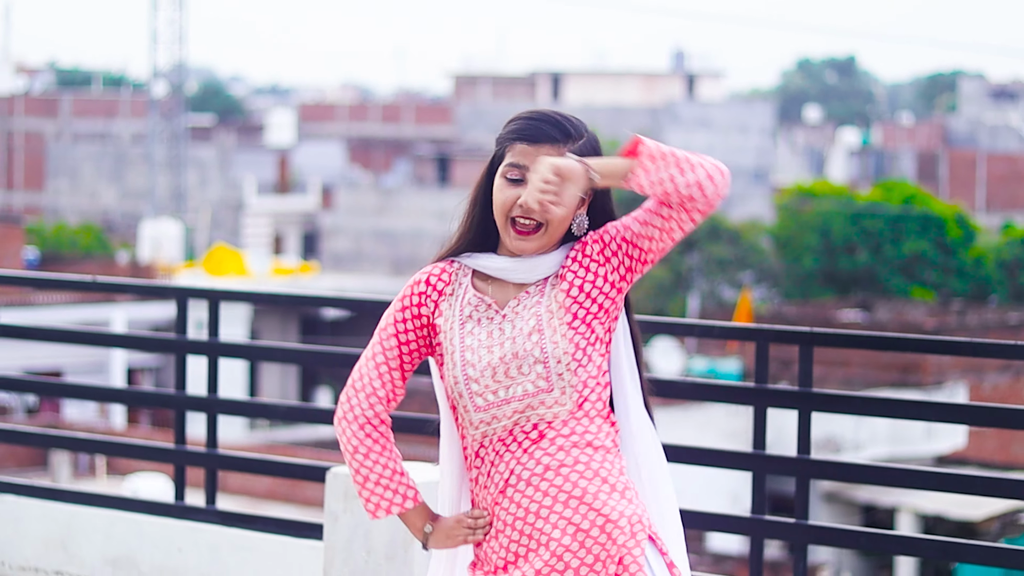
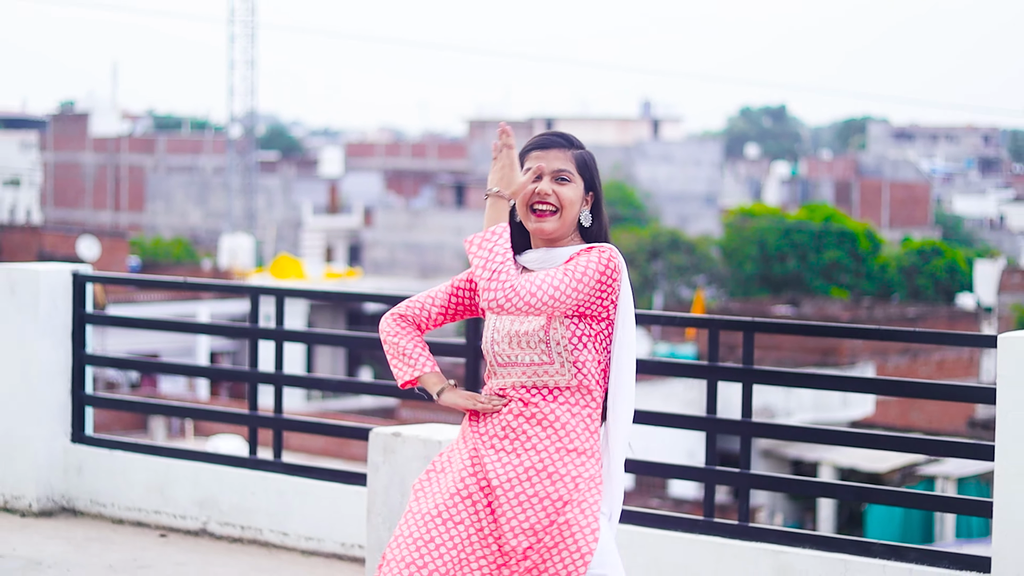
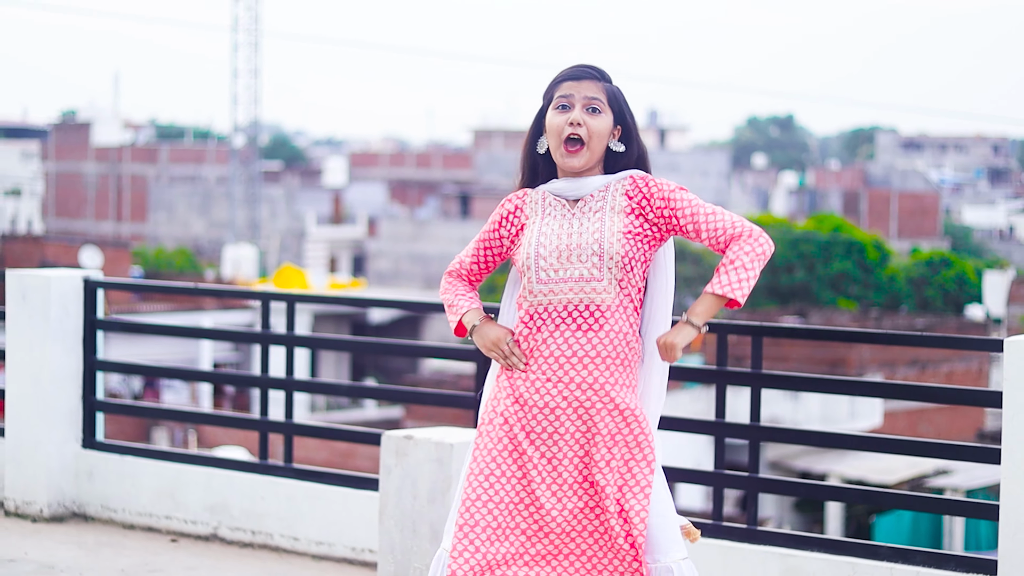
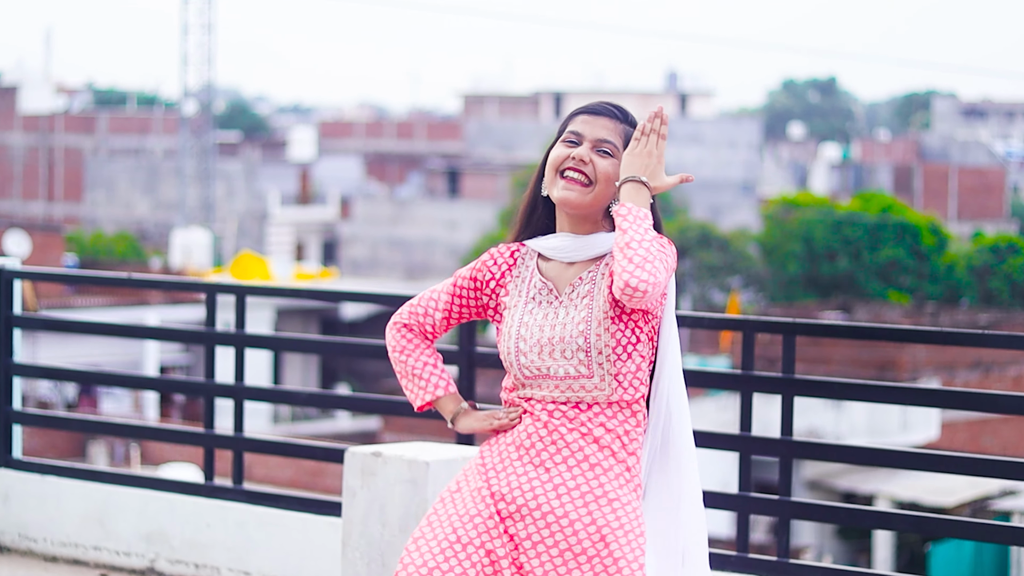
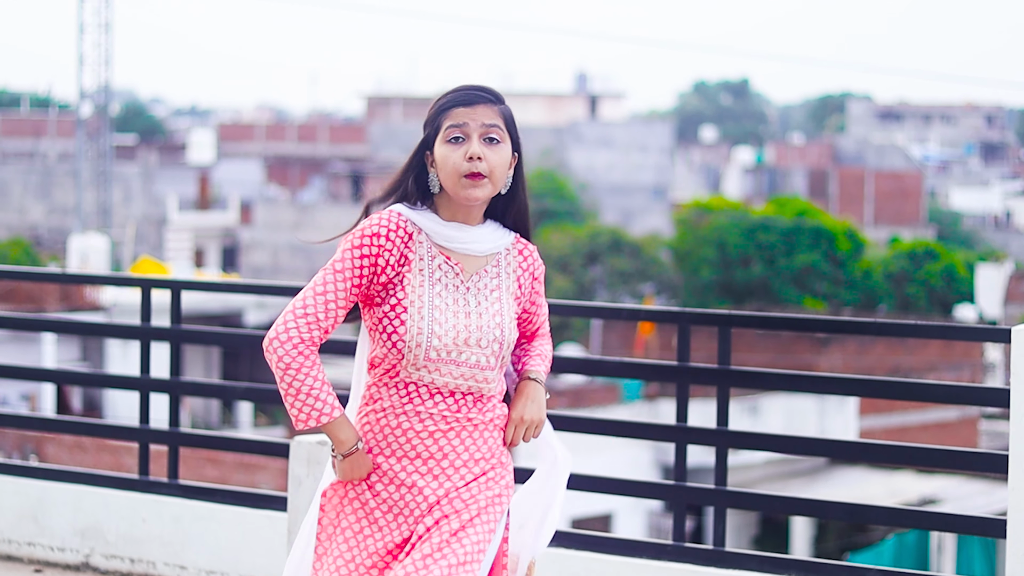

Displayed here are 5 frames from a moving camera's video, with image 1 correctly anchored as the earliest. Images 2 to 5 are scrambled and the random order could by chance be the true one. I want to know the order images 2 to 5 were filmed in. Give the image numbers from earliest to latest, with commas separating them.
2, 4, 3, 5
